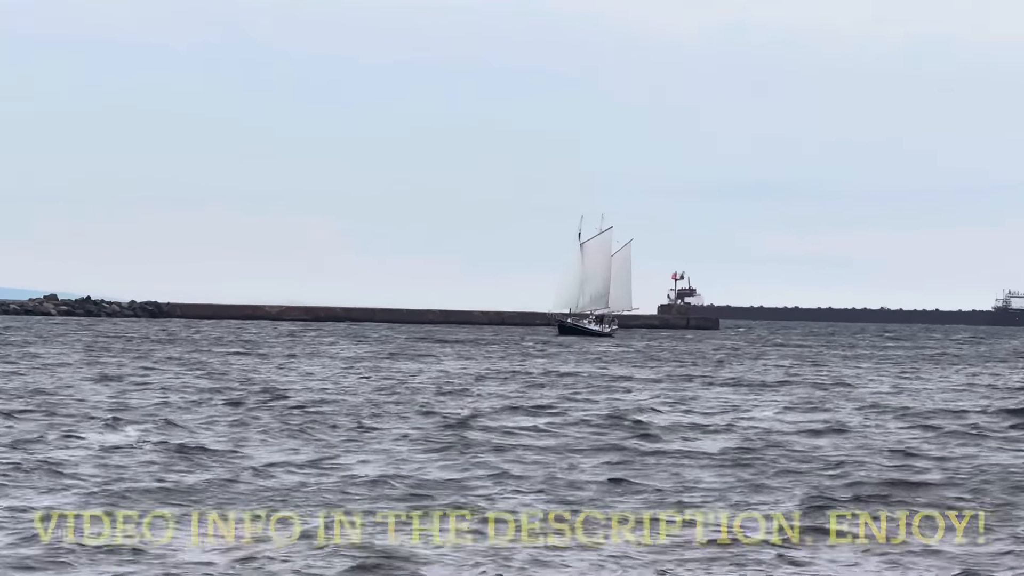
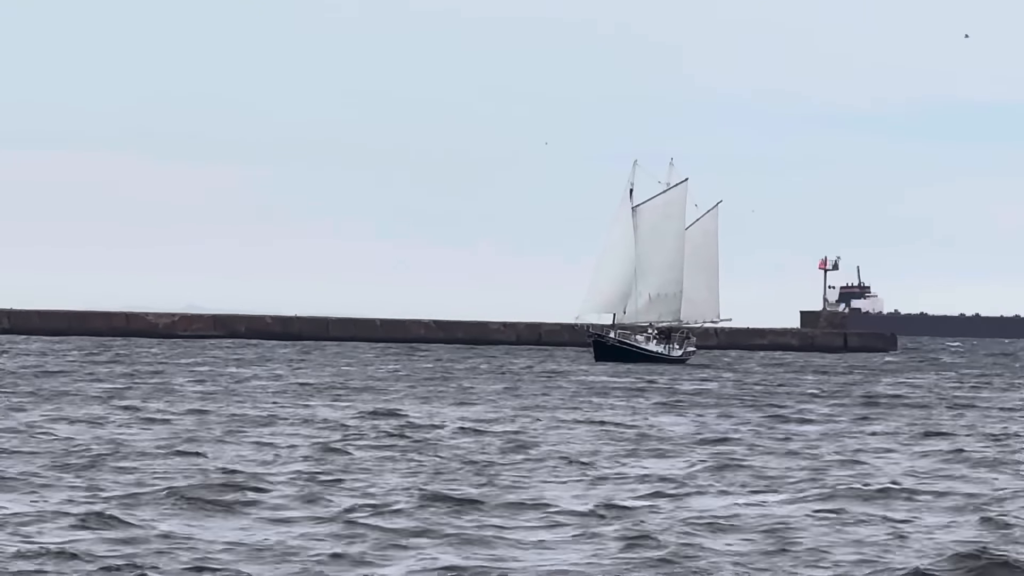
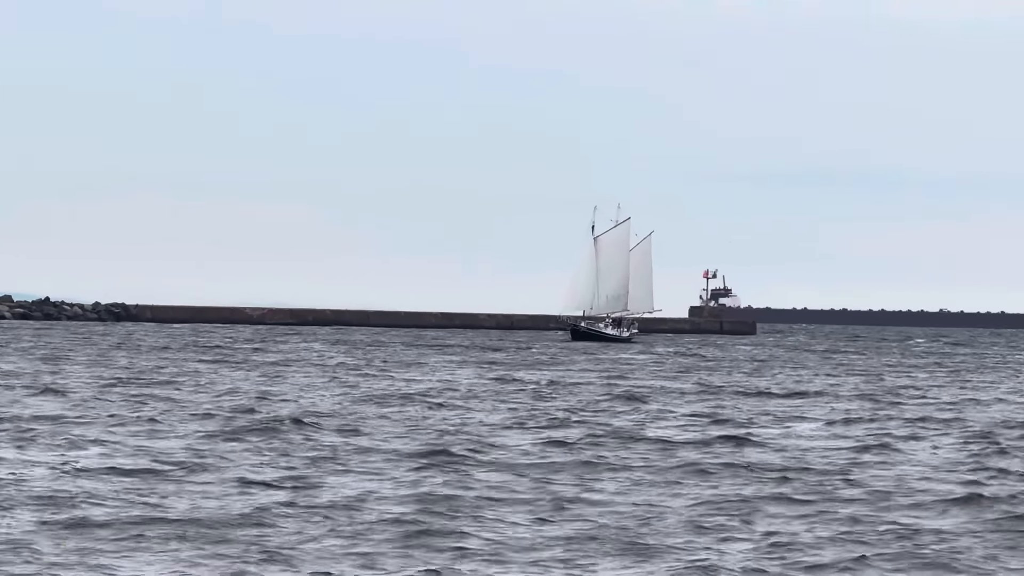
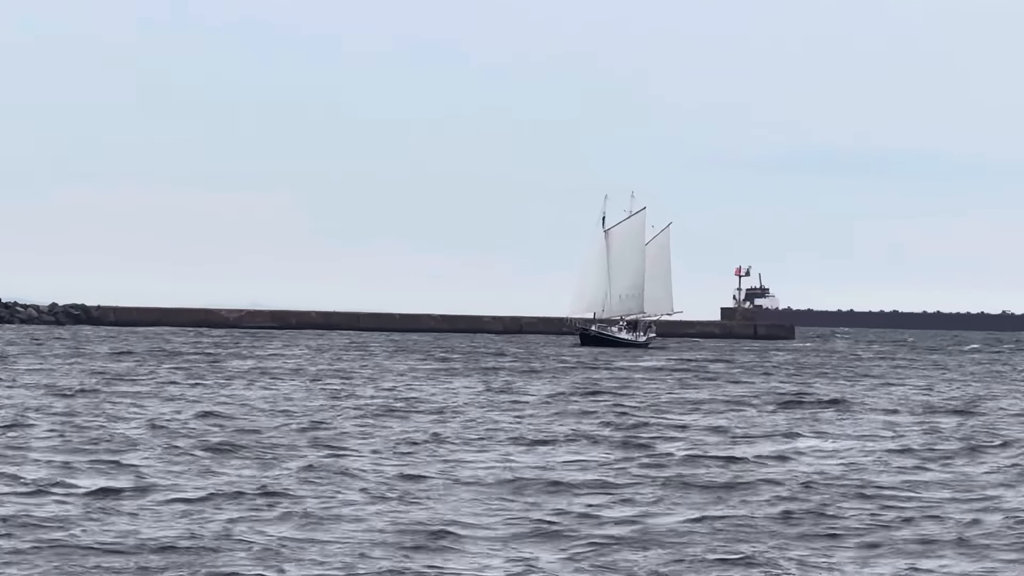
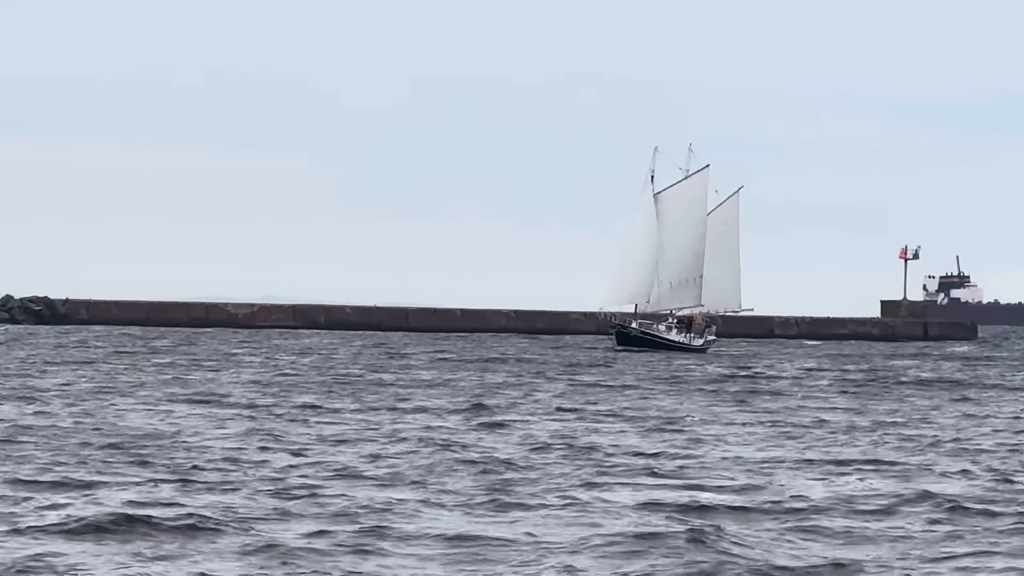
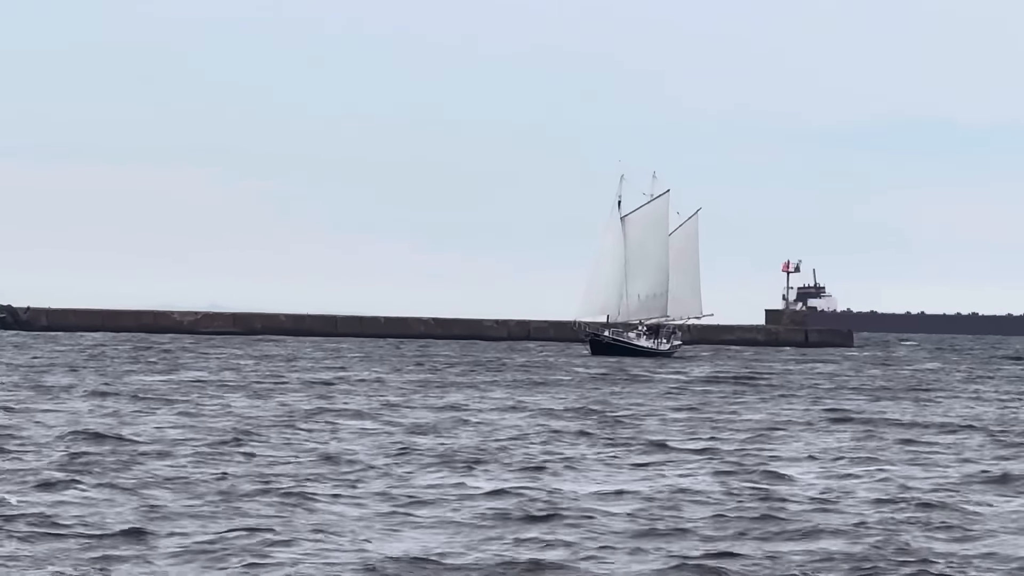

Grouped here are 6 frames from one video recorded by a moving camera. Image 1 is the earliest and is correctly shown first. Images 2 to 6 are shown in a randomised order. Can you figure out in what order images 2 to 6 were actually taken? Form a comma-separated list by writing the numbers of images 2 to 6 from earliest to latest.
3, 4, 6, 2, 5
